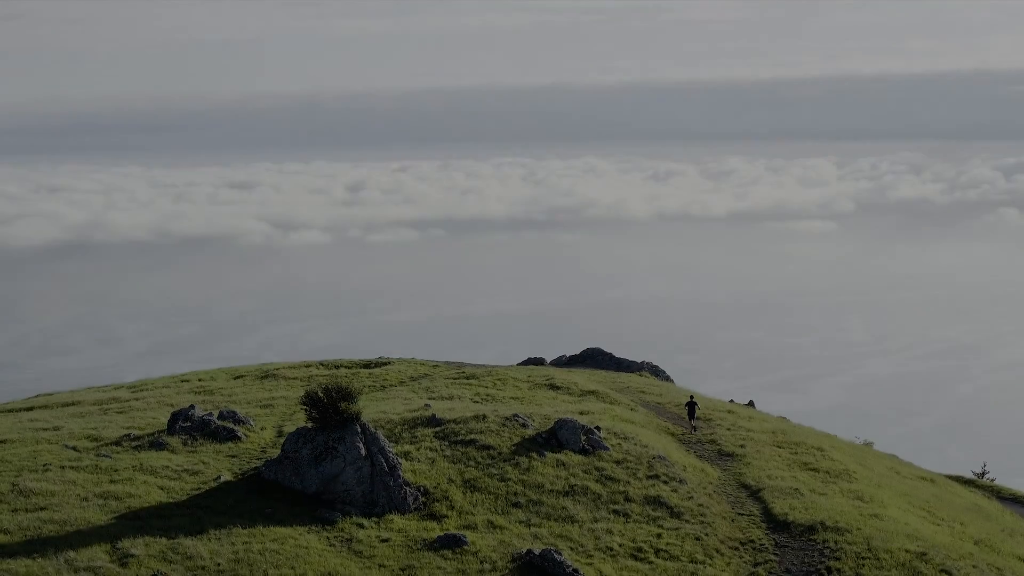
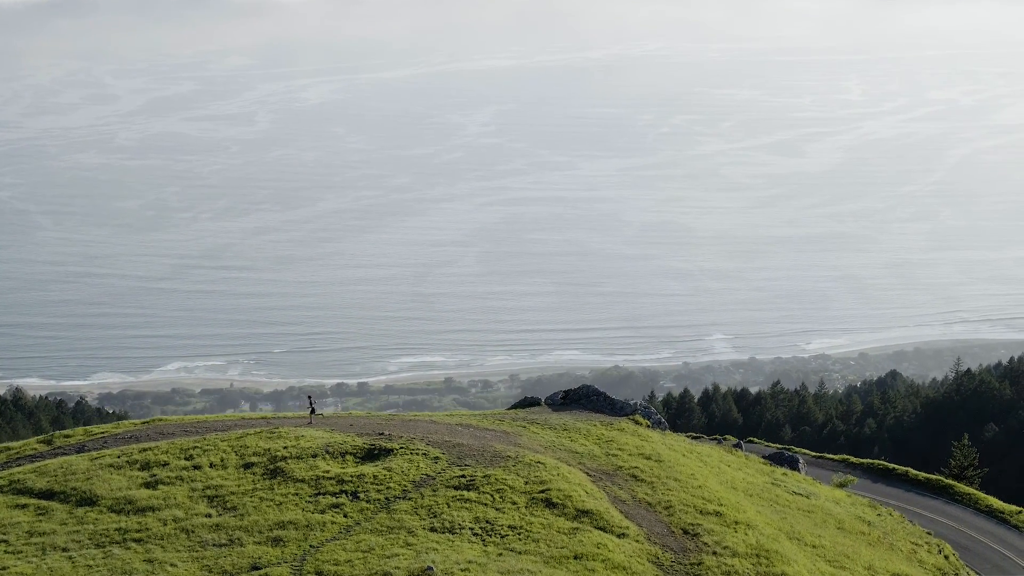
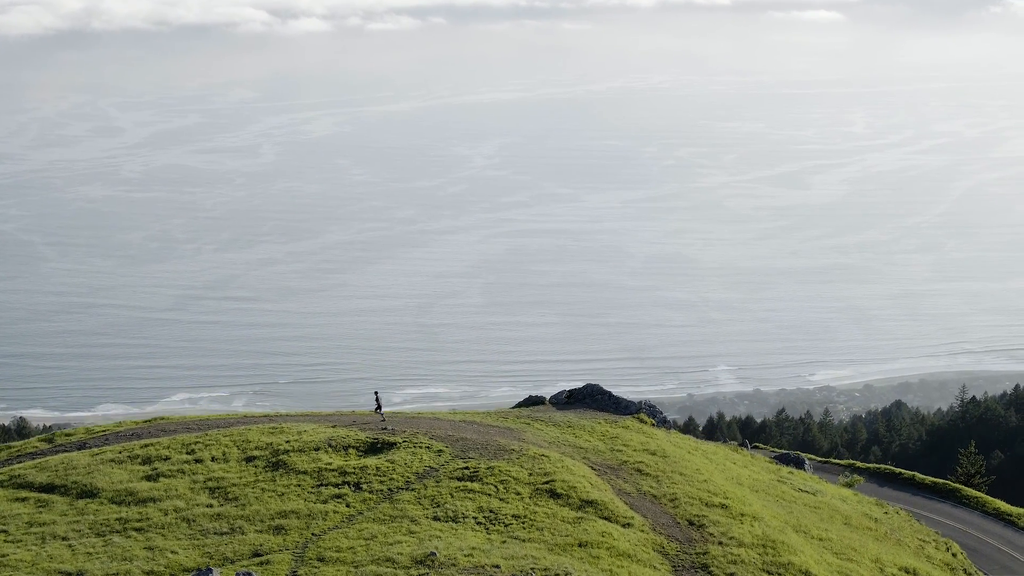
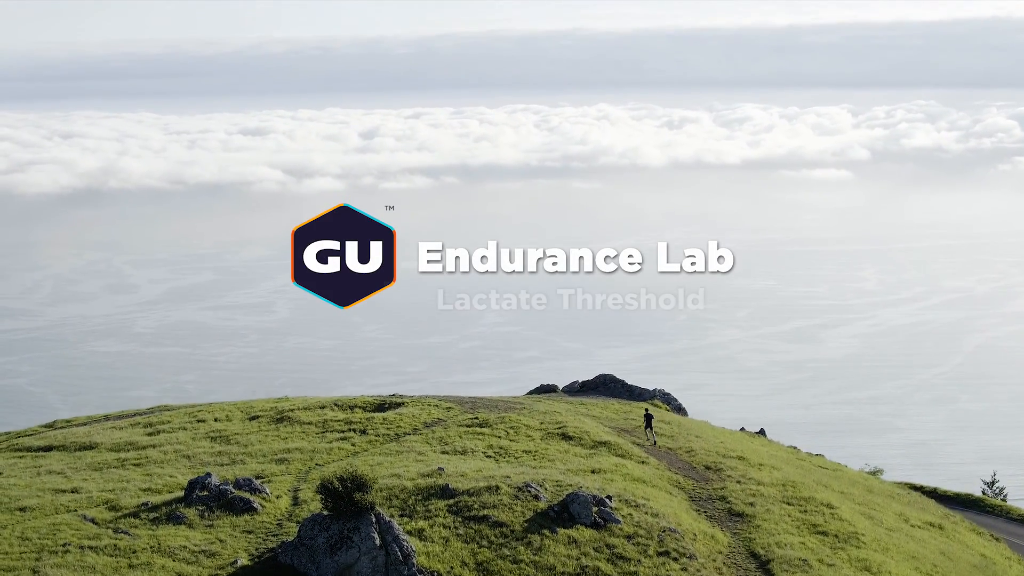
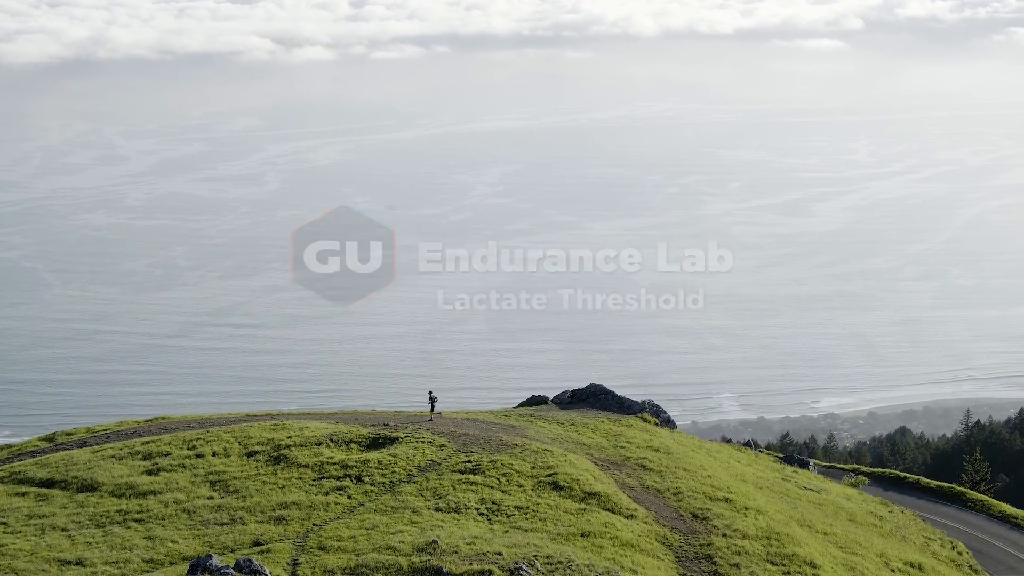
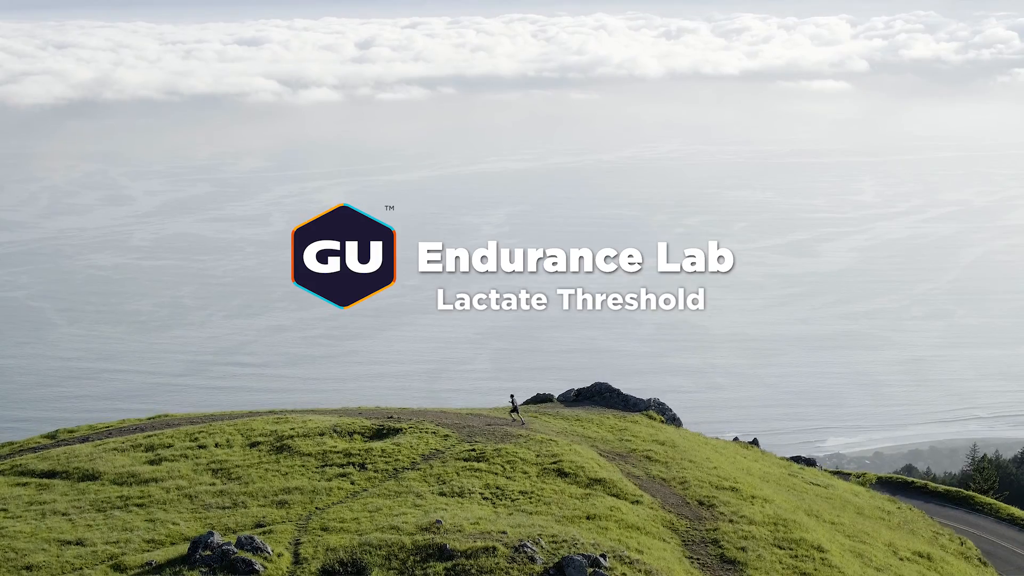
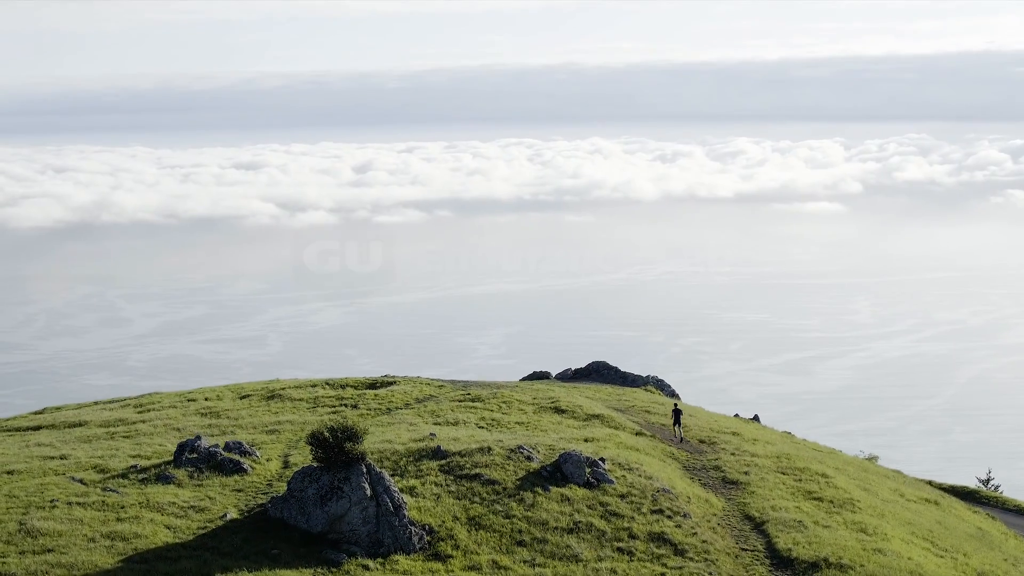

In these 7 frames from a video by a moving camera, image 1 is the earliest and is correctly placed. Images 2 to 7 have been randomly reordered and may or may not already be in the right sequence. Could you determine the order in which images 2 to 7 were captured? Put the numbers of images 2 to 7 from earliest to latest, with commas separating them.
7, 4, 6, 5, 3, 2
